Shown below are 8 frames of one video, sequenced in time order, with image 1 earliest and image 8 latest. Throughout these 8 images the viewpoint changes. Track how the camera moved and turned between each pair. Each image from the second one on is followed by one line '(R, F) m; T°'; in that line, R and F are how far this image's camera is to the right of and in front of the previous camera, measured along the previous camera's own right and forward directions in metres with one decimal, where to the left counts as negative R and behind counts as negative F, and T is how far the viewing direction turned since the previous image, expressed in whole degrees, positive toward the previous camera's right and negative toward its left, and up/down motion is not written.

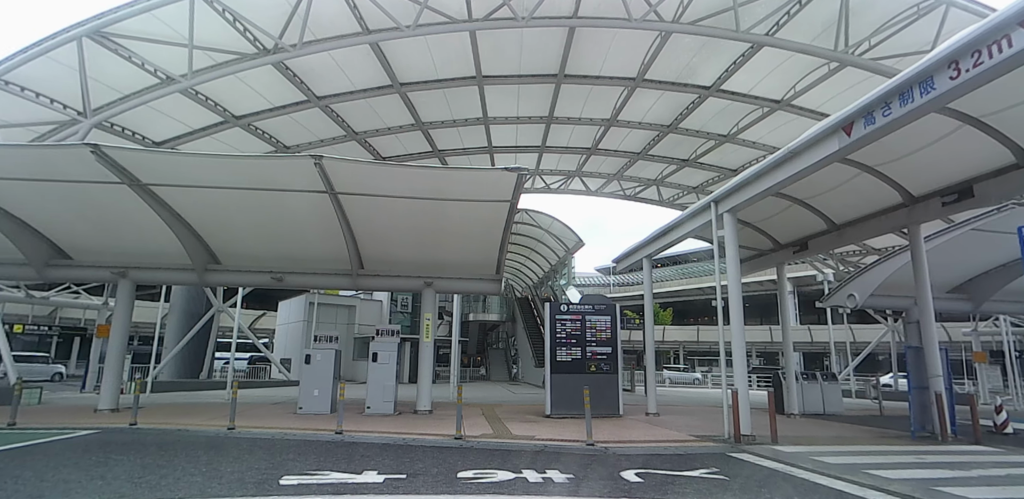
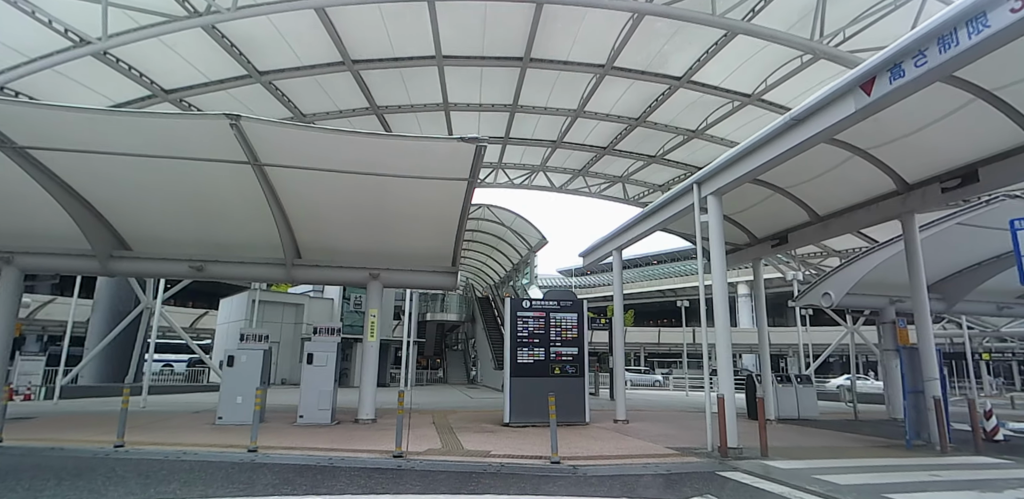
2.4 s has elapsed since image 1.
(+0.1, +1.4) m; +4°
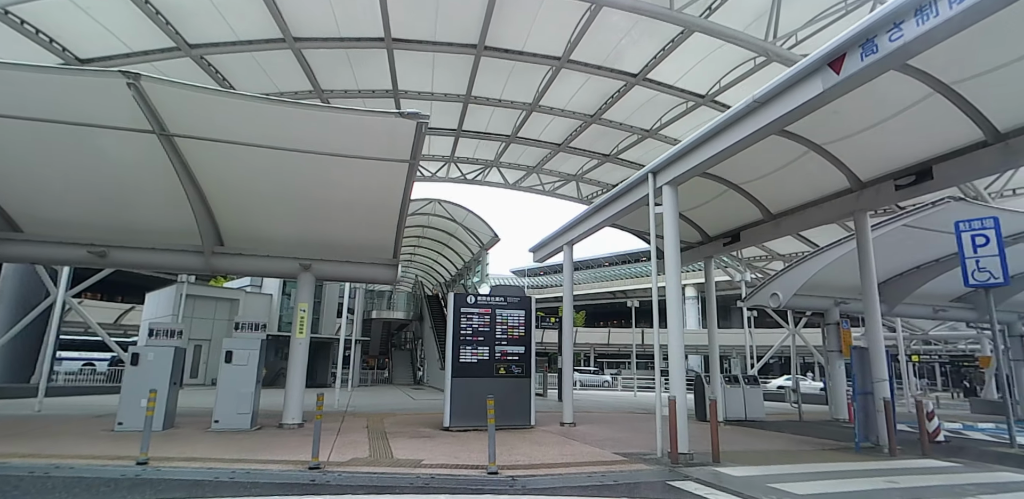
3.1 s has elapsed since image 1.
(+0.2, +0.7) m; +5°
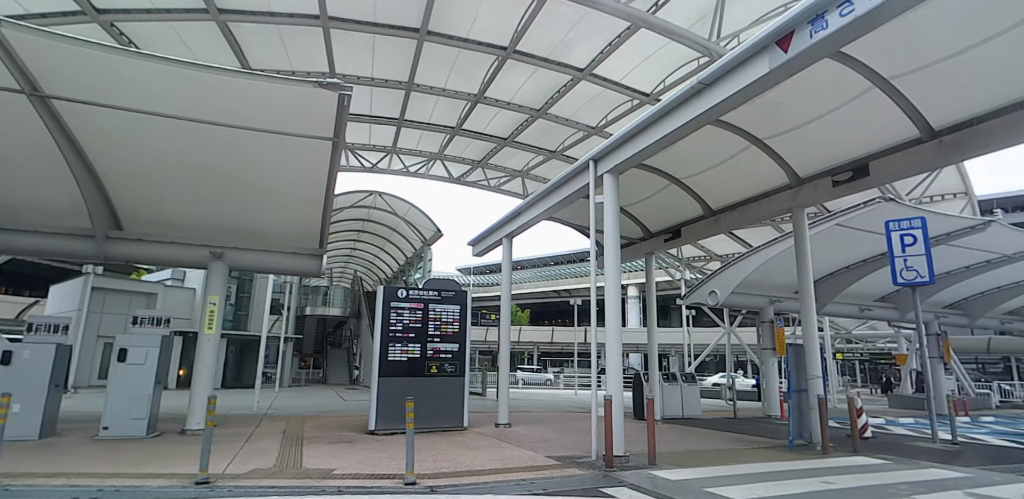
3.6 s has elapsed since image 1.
(+0.3, +0.6) m; +6°
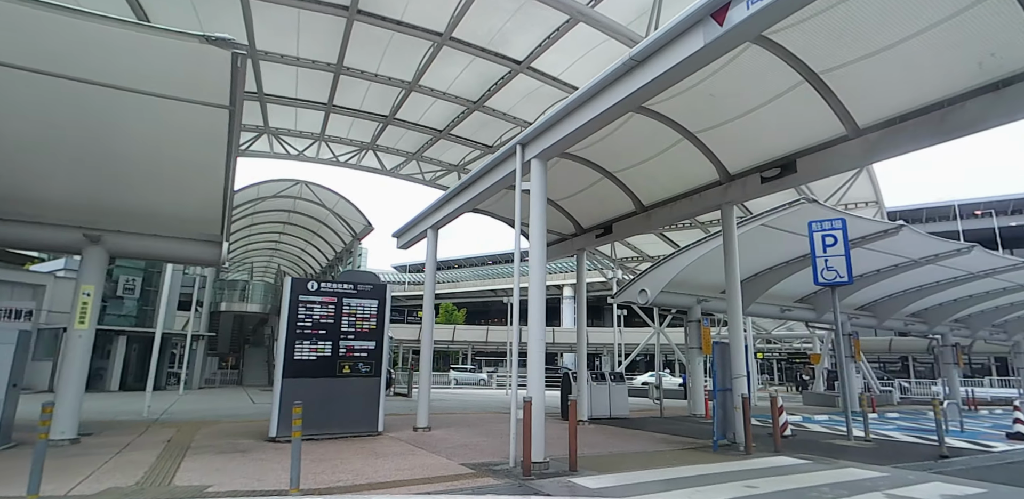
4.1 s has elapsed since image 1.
(+0.3, +0.6) m; +7°
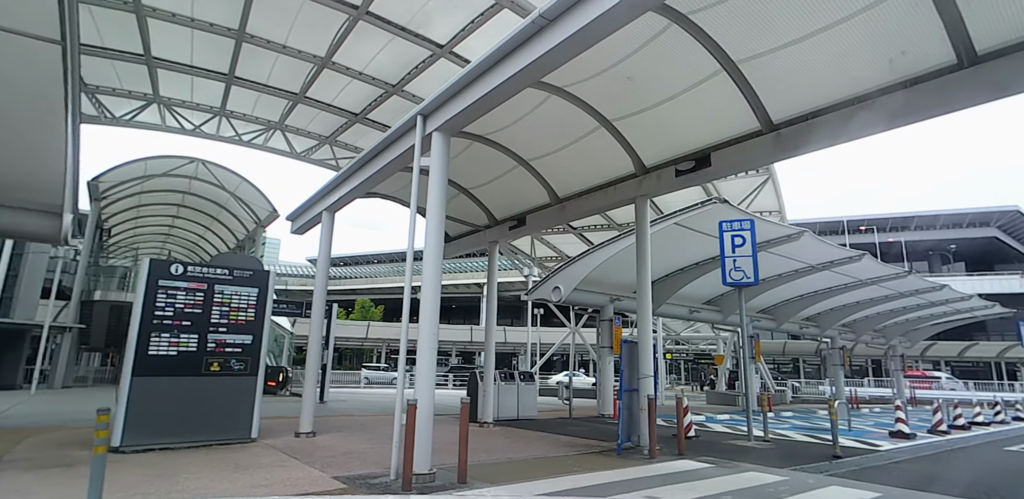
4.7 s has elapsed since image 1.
(+0.3, +0.7) m; +8°
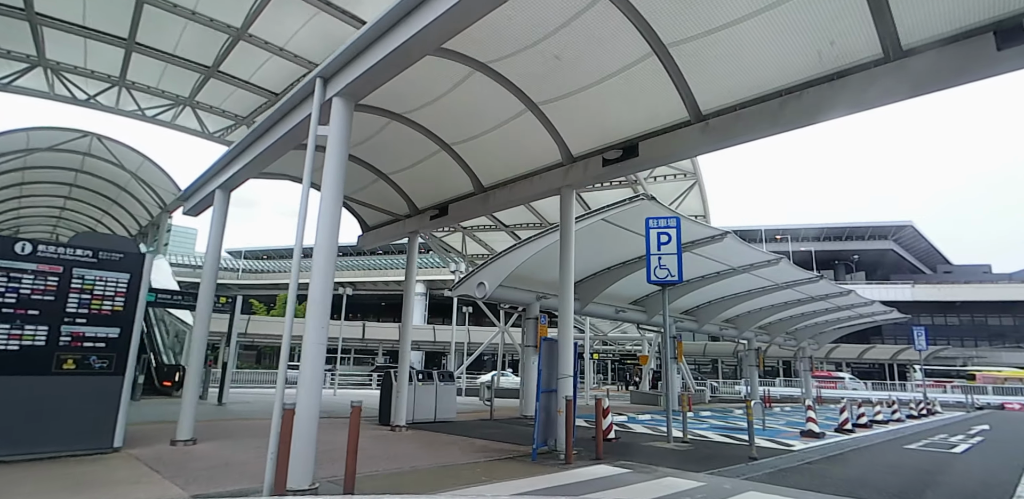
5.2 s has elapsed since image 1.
(+0.3, +0.5) m; +7°
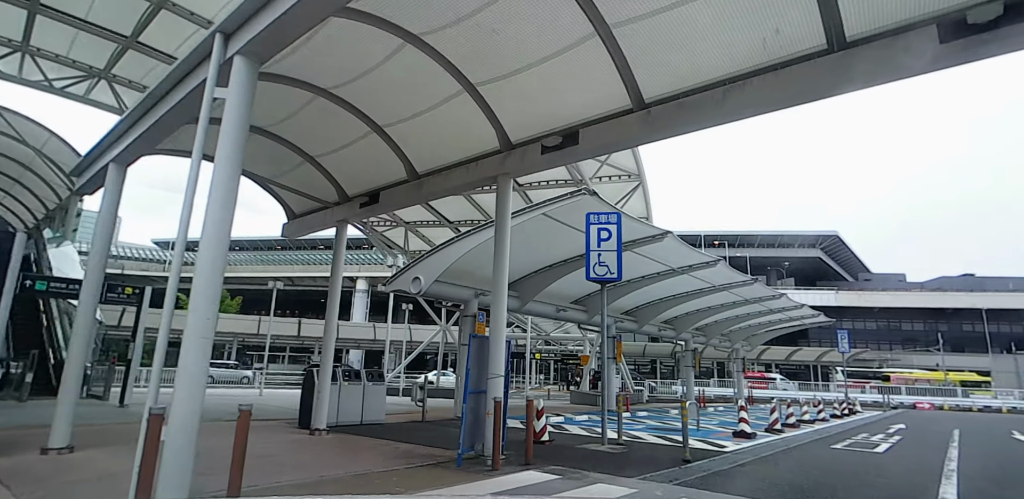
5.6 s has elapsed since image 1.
(+0.2, +0.4) m; +6°
